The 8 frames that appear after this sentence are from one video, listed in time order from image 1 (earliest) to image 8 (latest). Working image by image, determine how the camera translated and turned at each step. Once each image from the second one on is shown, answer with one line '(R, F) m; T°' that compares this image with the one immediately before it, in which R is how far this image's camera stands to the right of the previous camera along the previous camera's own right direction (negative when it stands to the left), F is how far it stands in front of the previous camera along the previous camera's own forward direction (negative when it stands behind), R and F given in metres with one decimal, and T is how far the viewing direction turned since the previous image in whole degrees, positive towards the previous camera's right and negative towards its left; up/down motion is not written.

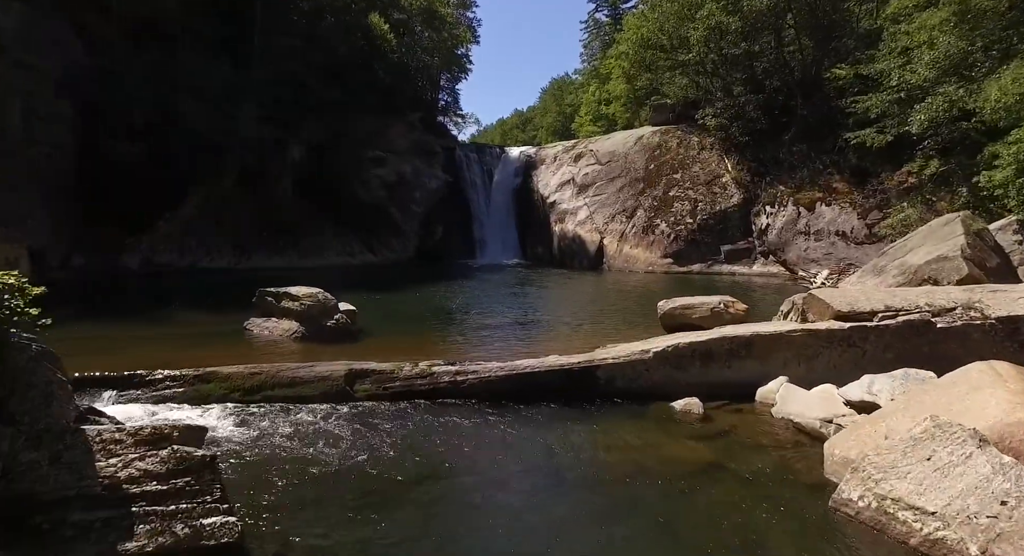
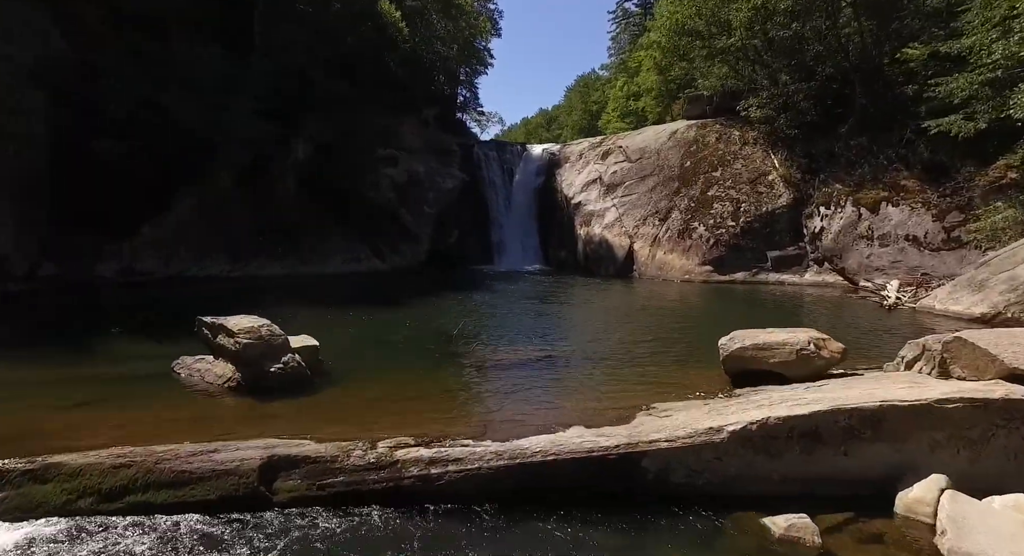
(+0.2, +2.6) m; -2°
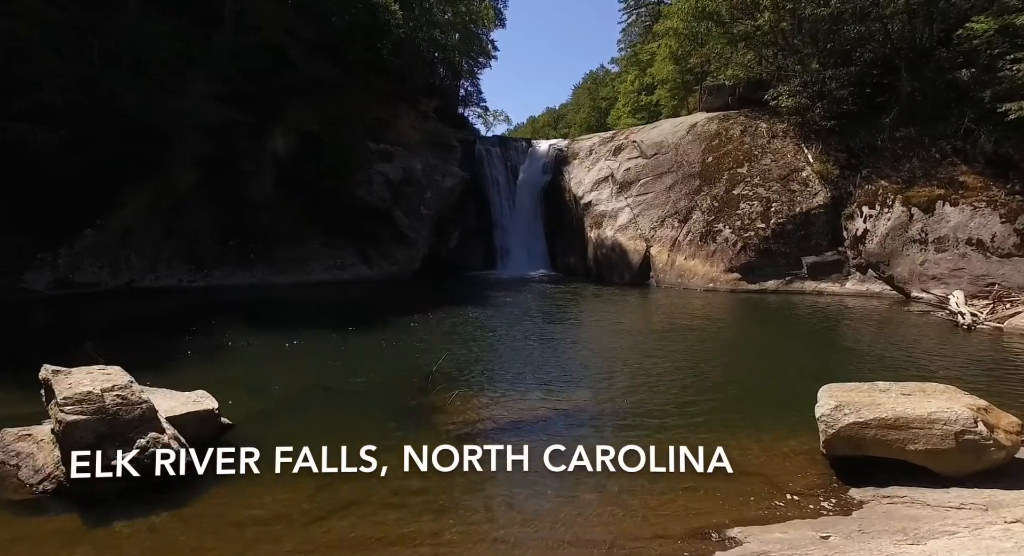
(+0.1, +2.7) m; -1°
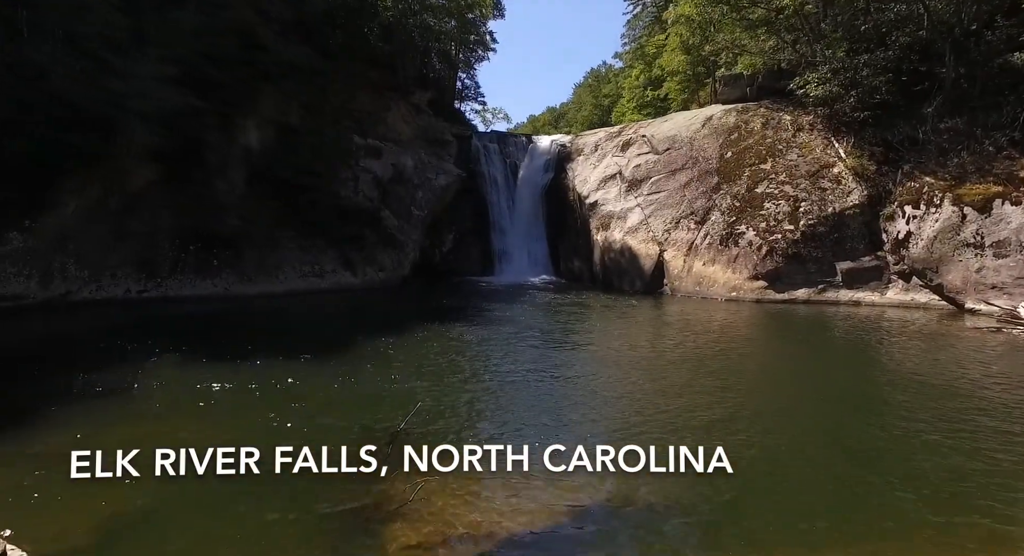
(0.0, +2.4) m; 0°
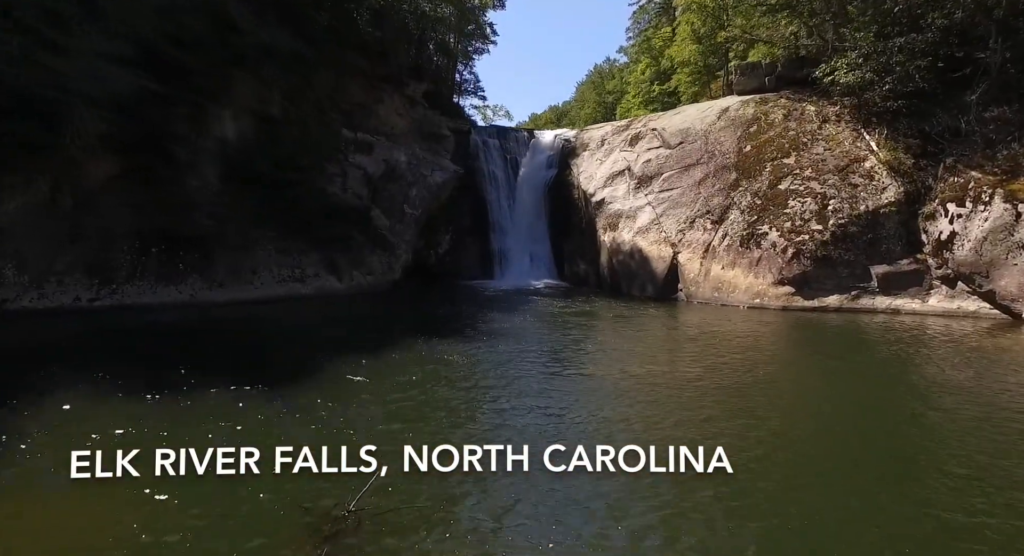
(0.0, +1.9) m; 0°
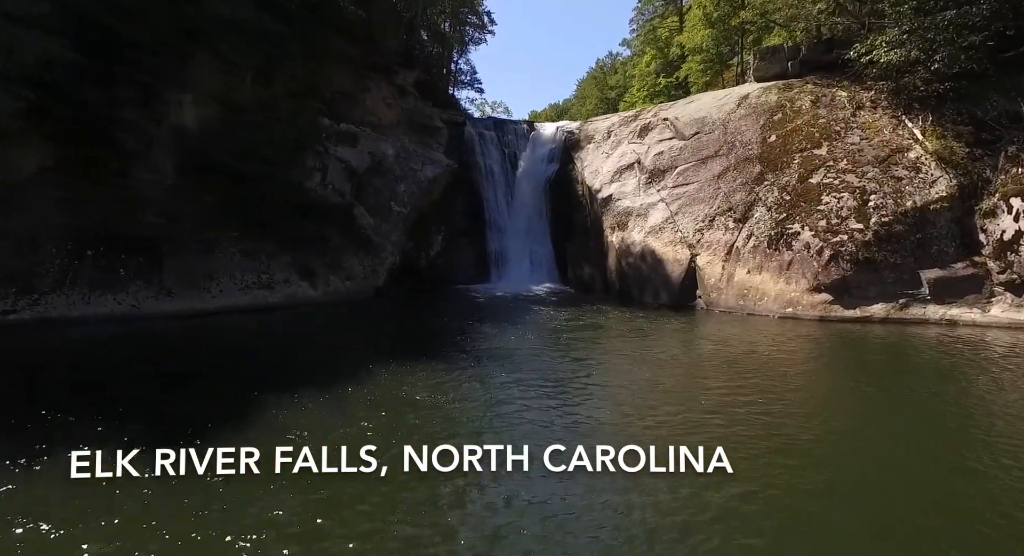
(+0.1, +2.3) m; 0°
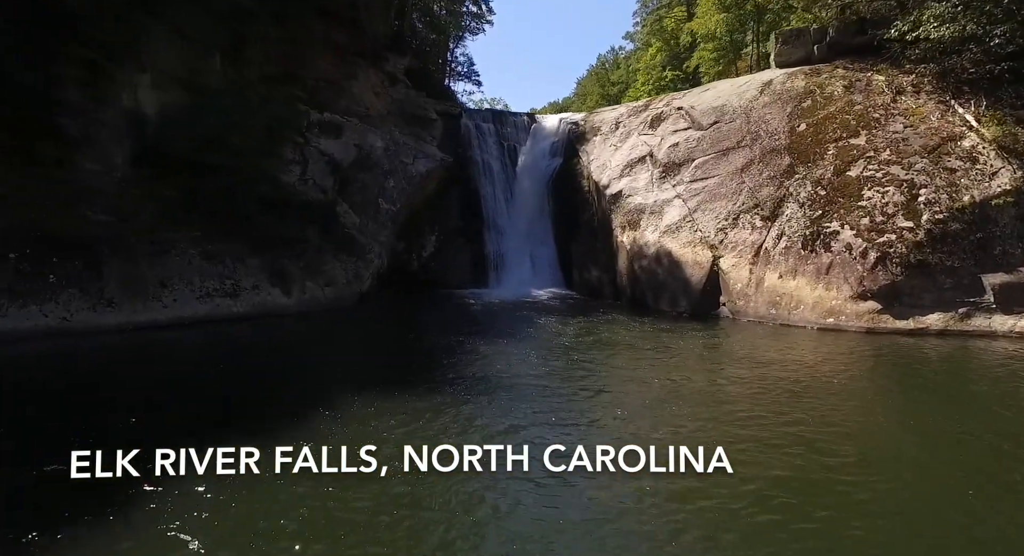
(0.0, +2.0) m; 0°
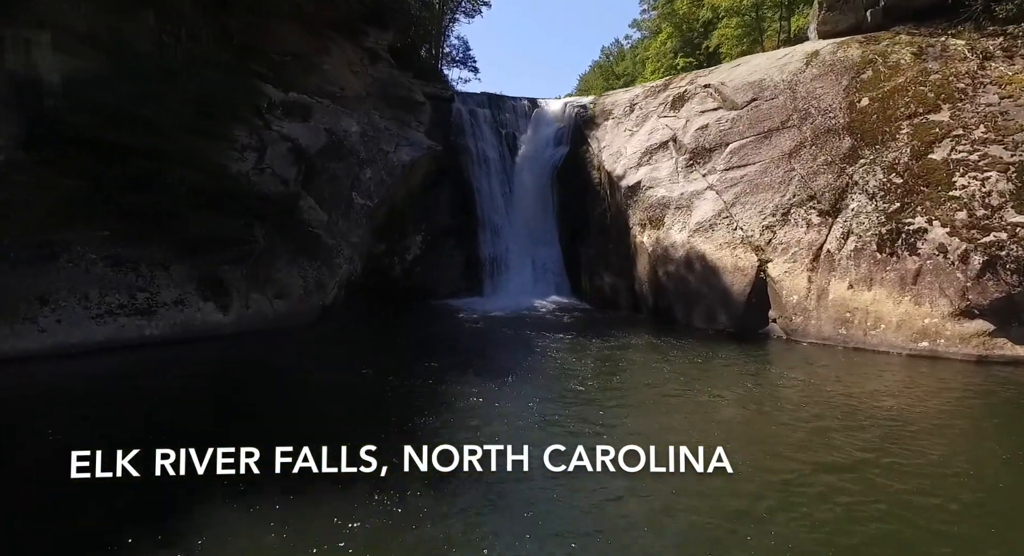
(0.0, +3.3) m; 0°
